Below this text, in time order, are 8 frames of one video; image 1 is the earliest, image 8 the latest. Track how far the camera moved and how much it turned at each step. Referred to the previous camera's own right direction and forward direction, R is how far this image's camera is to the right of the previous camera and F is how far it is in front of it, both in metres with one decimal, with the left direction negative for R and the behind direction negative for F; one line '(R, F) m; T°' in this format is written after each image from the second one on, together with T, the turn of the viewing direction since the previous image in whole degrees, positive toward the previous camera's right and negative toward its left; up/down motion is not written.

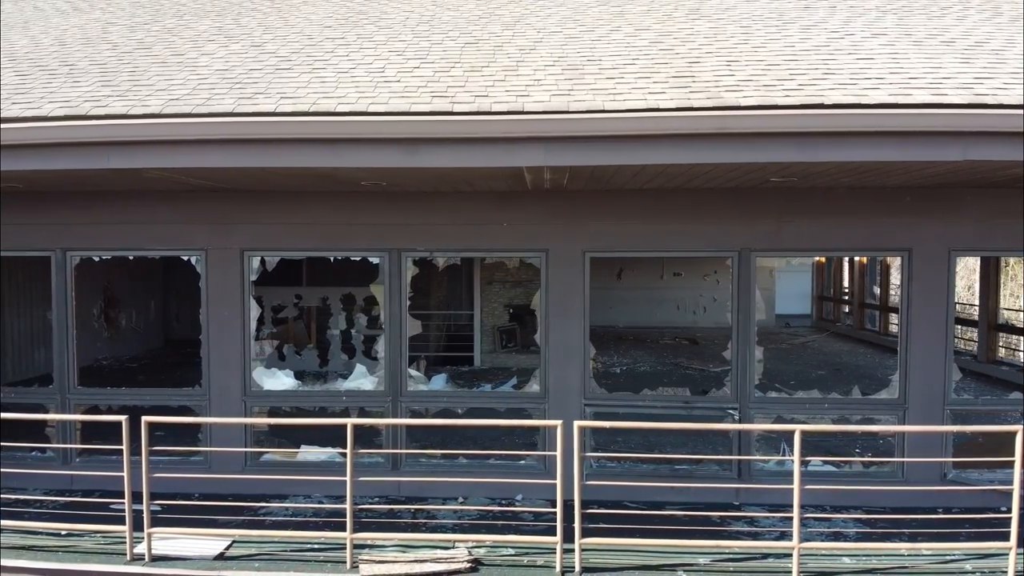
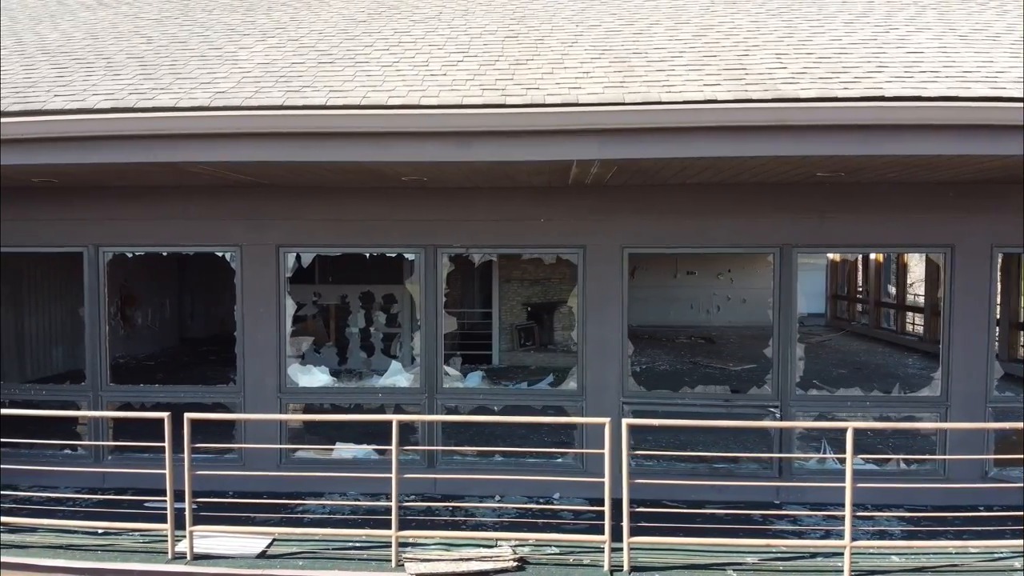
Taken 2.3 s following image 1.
(-0.3, 0.0) m; 0°
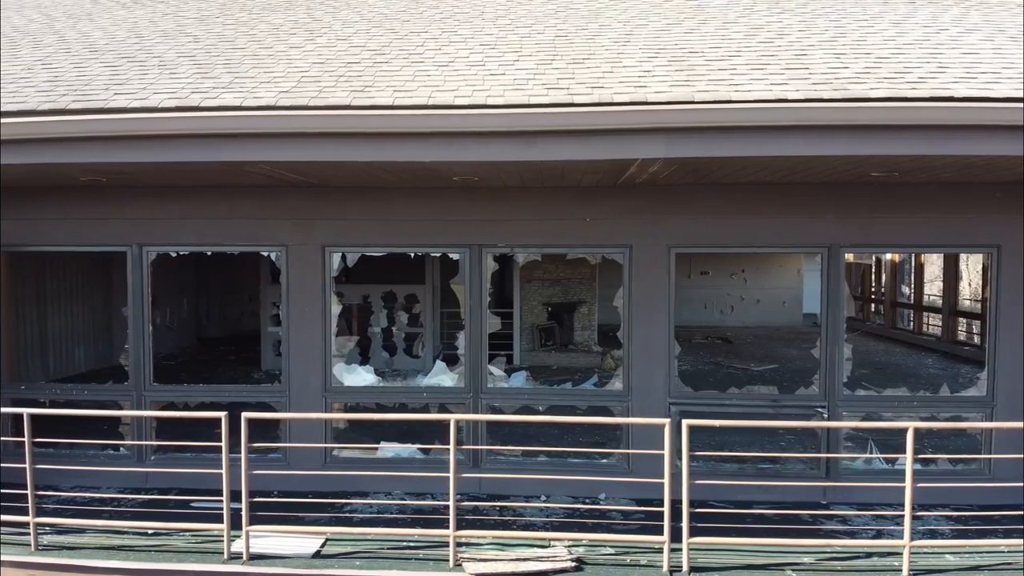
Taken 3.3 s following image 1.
(-0.4, 0.0) m; 0°
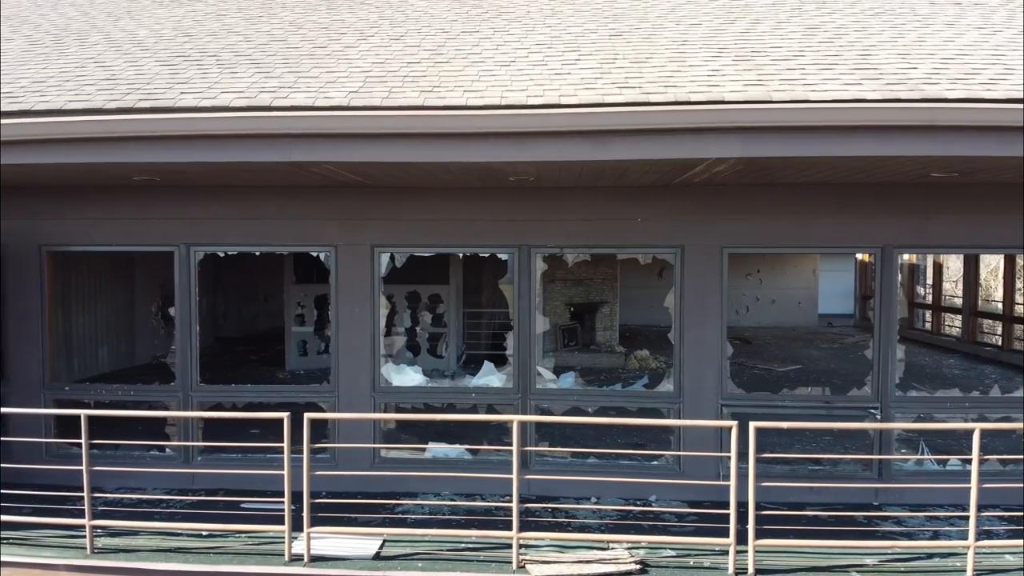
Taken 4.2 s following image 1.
(-0.4, 0.0) m; 0°
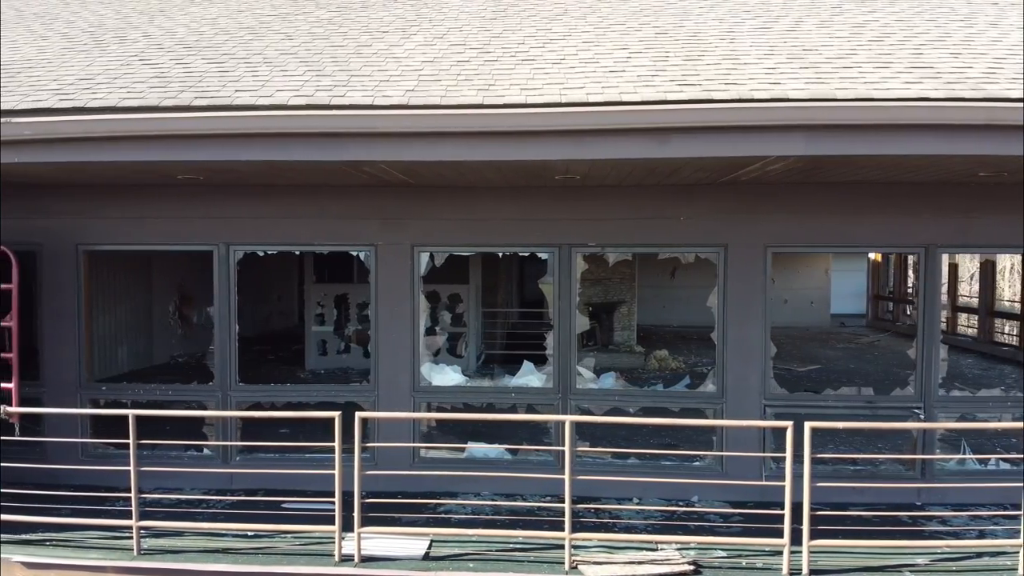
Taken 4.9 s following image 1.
(-0.4, 0.0) m; 0°
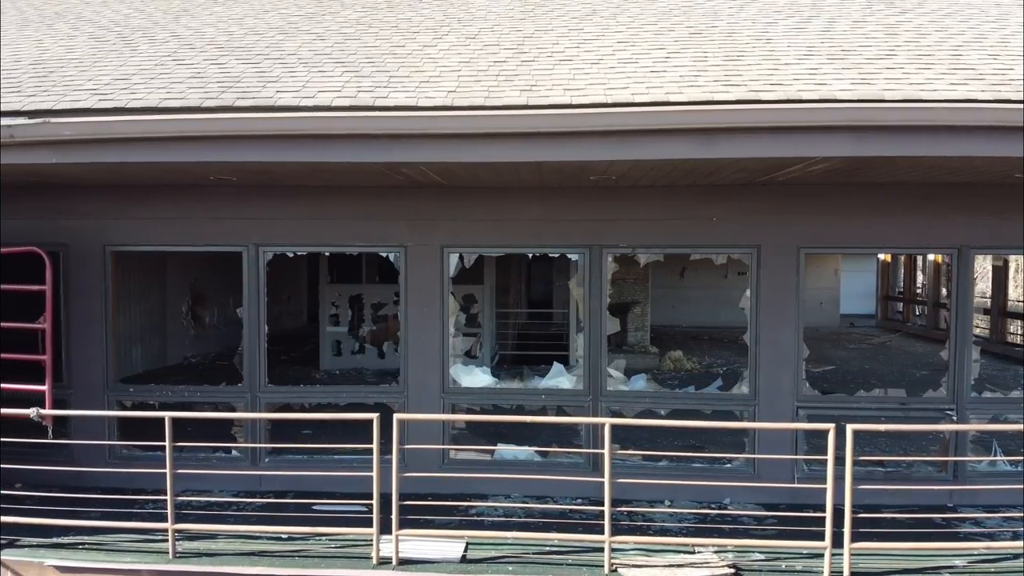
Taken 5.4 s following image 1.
(-0.3, 0.0) m; 0°
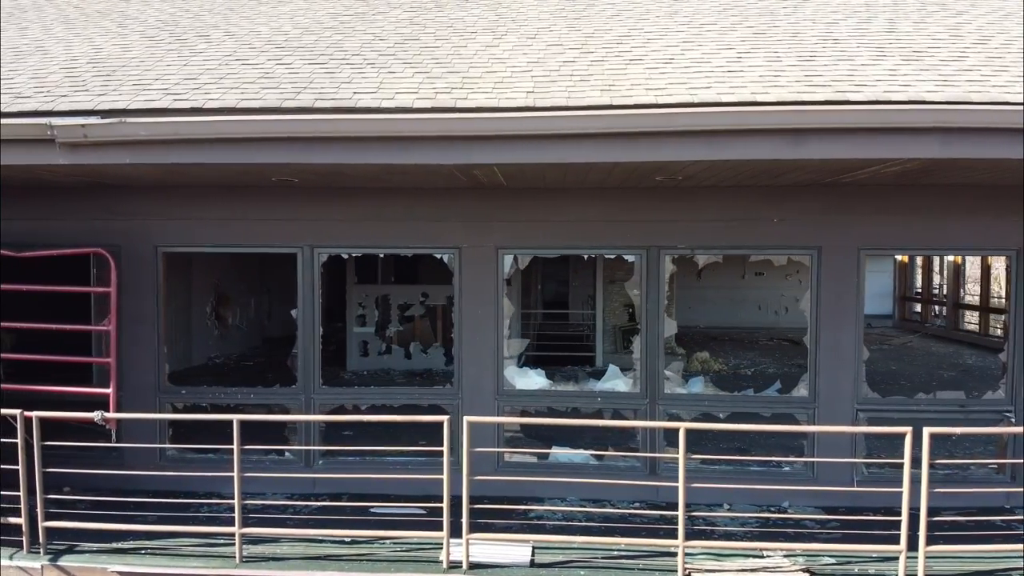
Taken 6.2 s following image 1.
(-0.5, 0.0) m; 0°
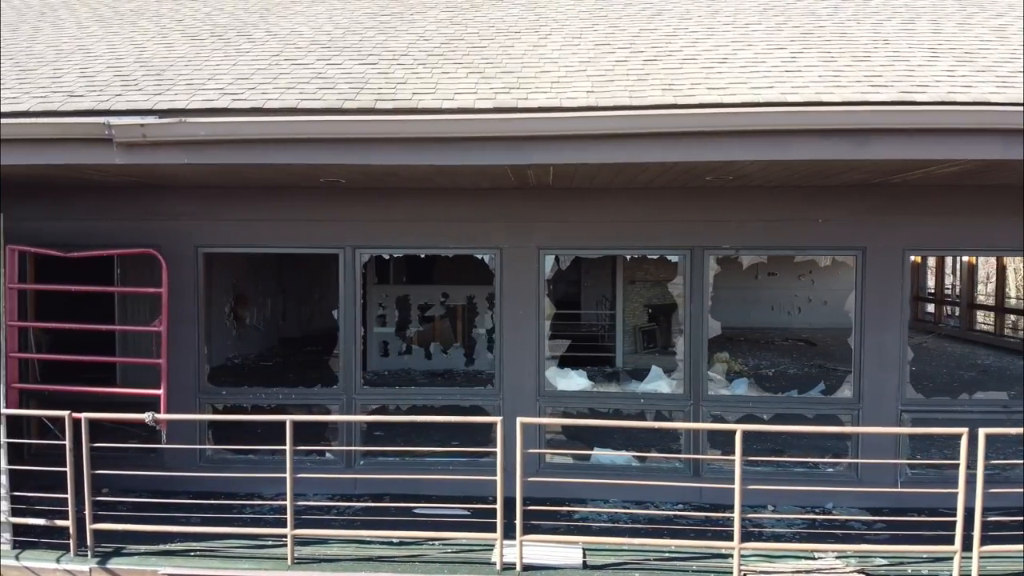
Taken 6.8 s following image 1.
(-0.4, 0.0) m; 0°
